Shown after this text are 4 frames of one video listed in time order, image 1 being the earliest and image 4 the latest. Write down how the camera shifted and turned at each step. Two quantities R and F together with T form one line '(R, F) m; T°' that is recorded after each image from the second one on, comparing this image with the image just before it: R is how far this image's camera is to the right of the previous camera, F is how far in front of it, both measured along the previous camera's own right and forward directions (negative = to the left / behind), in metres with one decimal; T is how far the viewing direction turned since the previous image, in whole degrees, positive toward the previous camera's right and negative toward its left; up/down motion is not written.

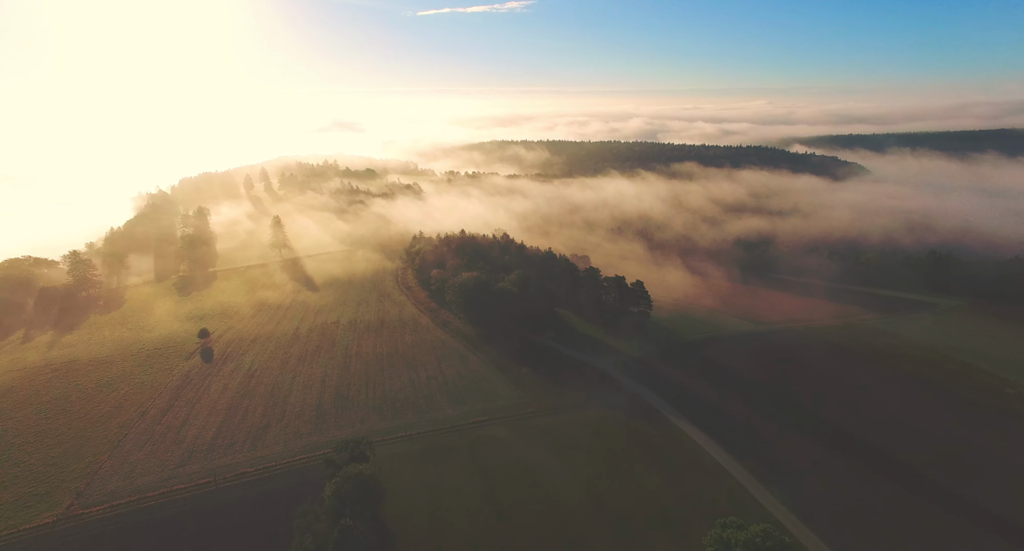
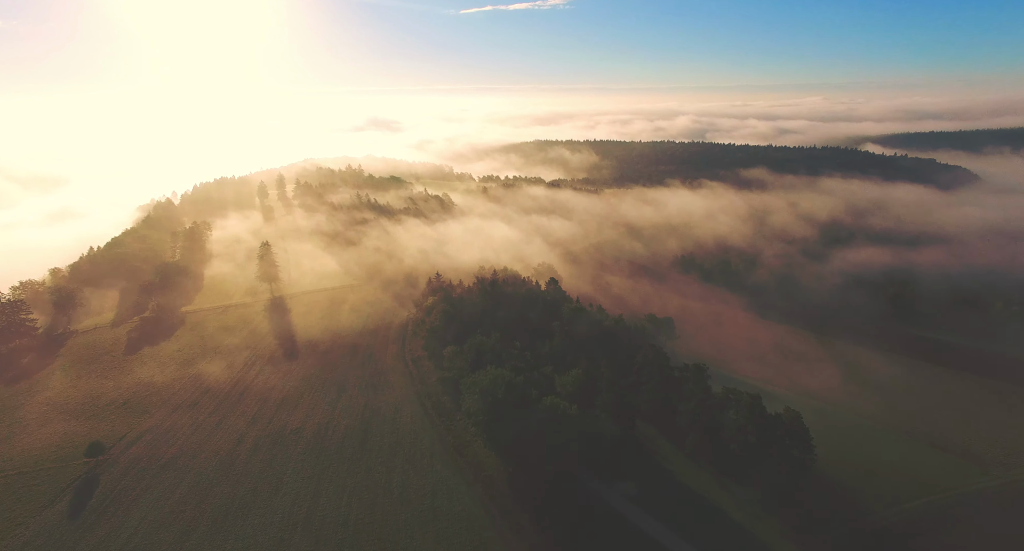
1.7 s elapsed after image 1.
(-1.7, +33.6) m; -4°
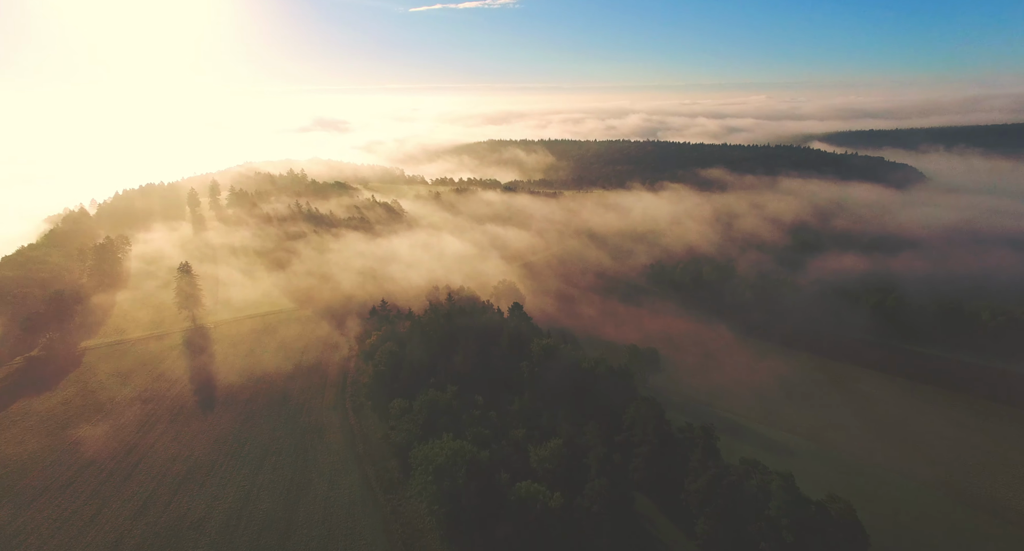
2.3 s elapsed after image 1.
(-0.1, +11.9) m; +5°
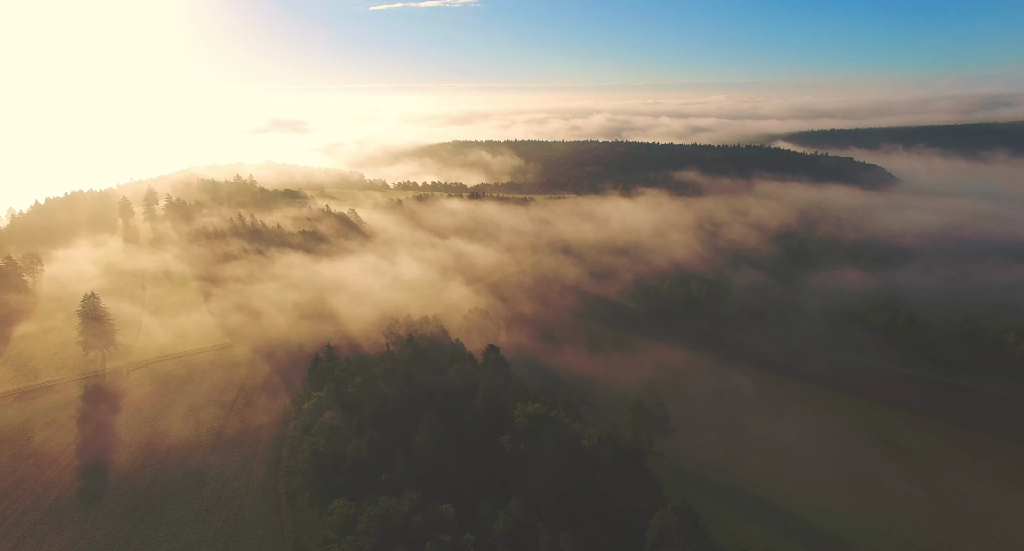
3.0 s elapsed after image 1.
(-0.8, +13.9) m; +4°
